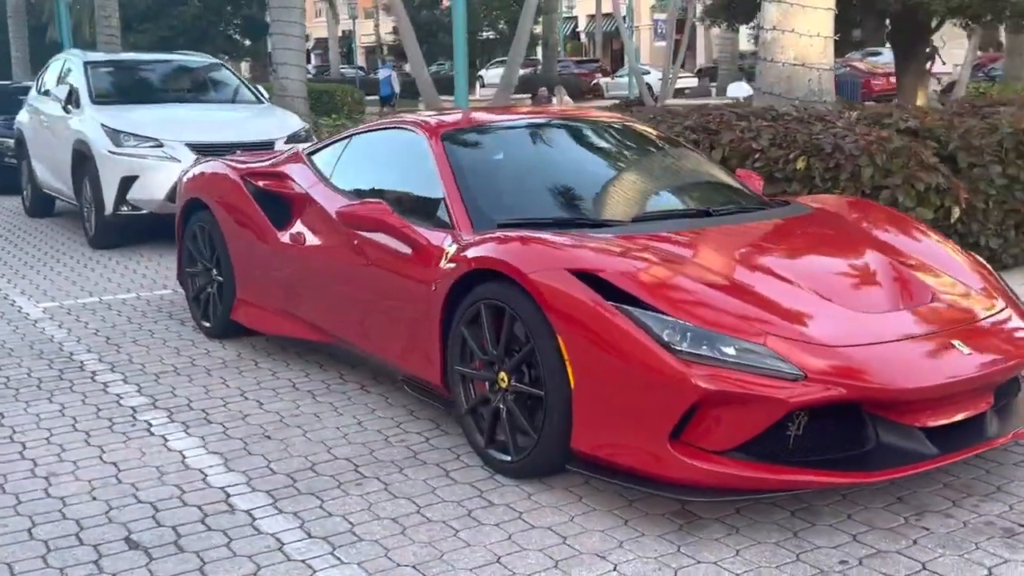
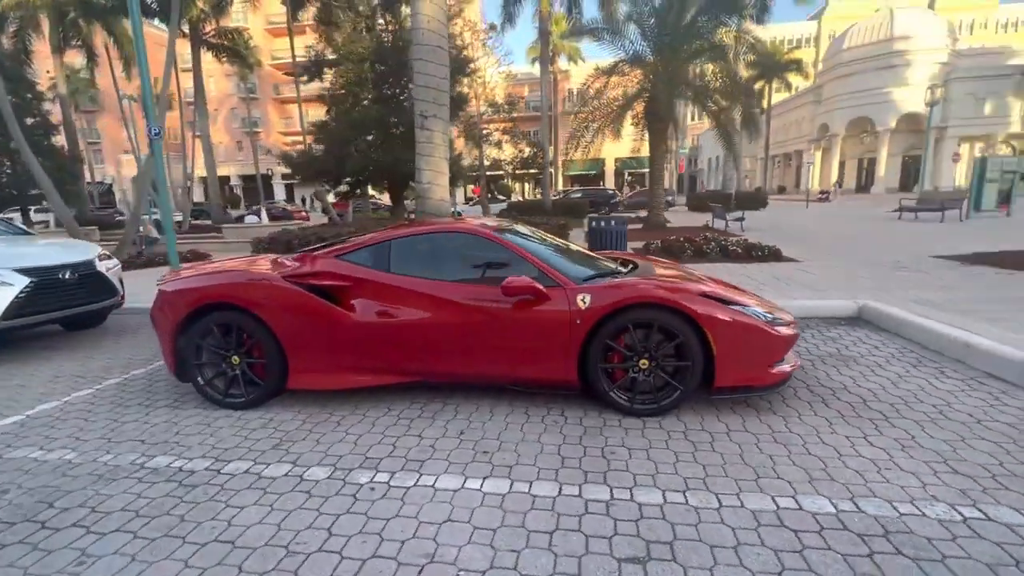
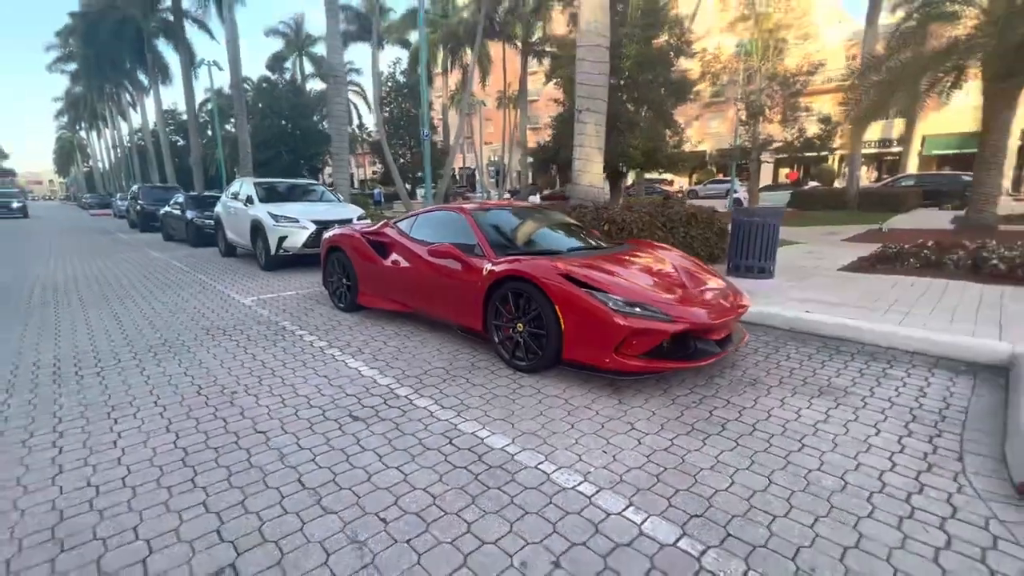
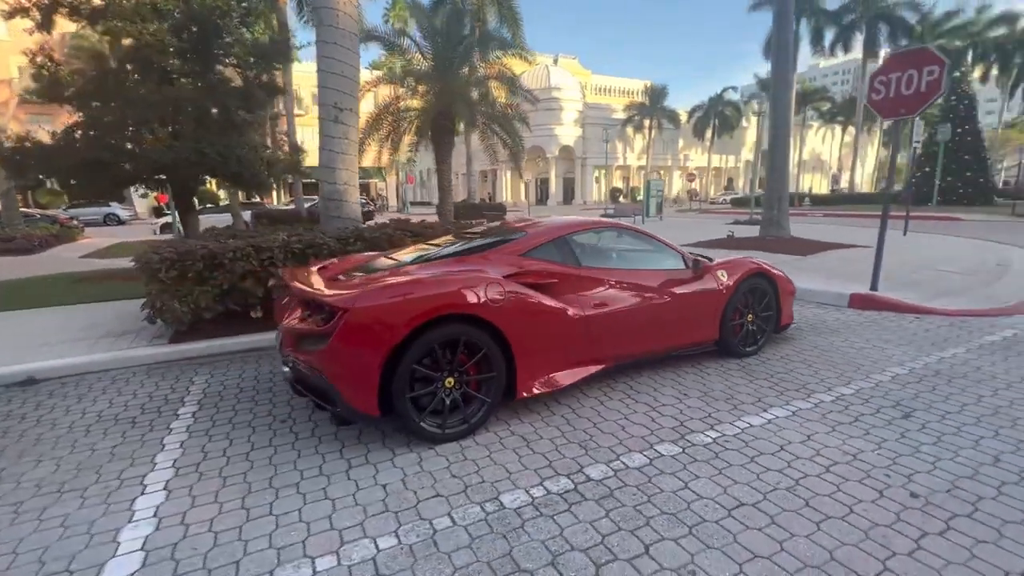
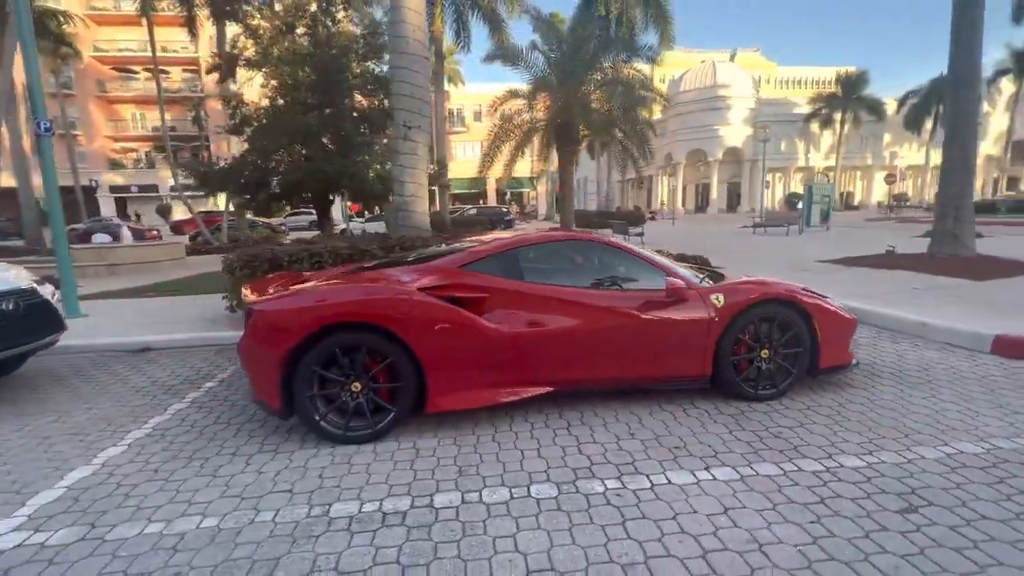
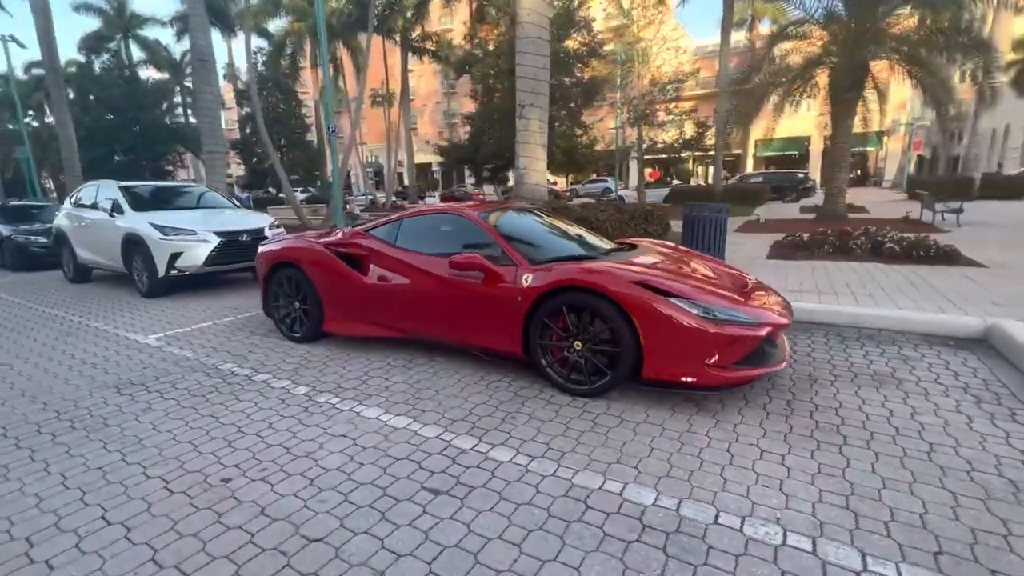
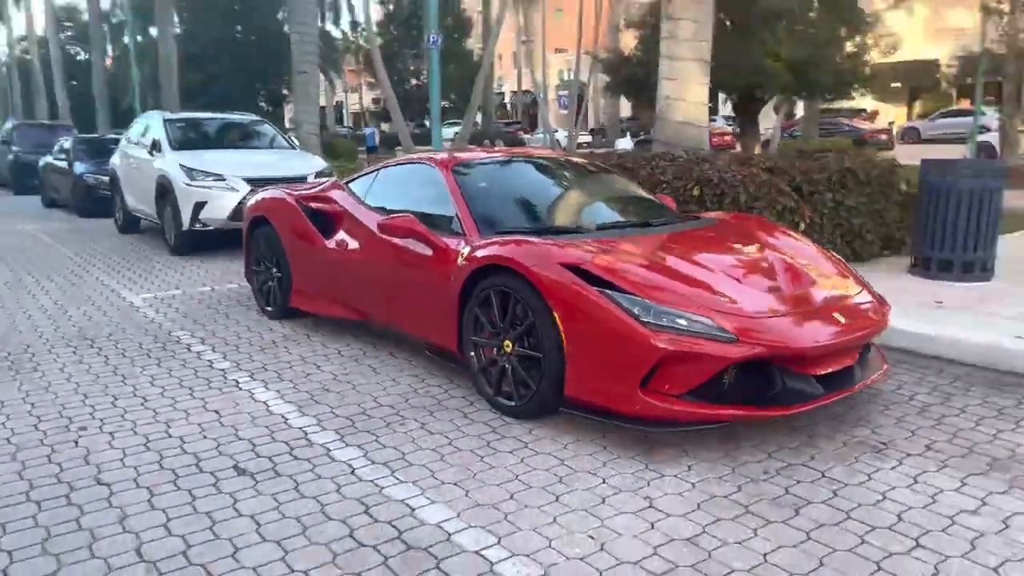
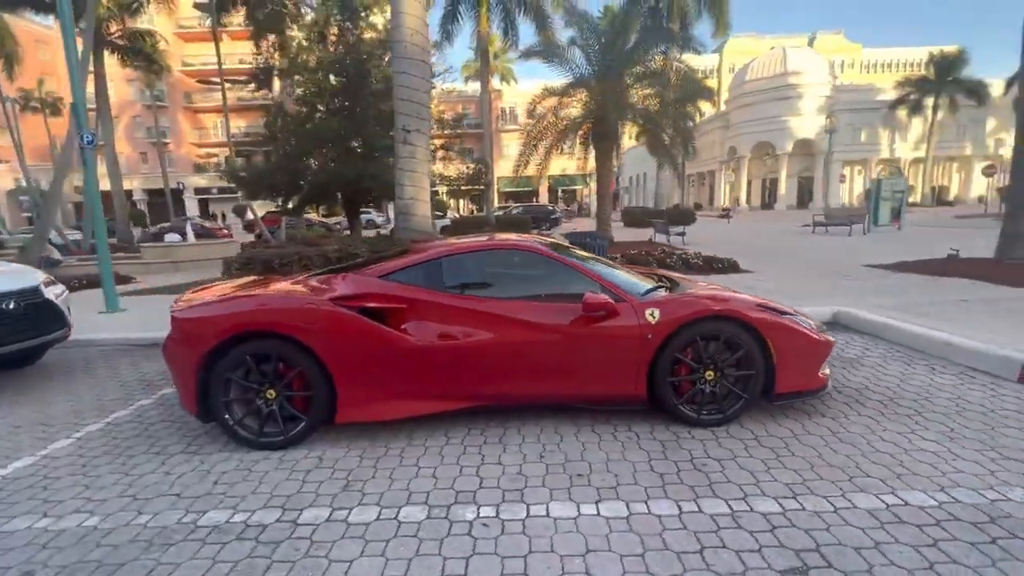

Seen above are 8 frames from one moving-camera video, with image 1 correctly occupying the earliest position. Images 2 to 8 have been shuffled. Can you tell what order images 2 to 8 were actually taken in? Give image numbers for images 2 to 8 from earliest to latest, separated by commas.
7, 3, 6, 2, 8, 5, 4
